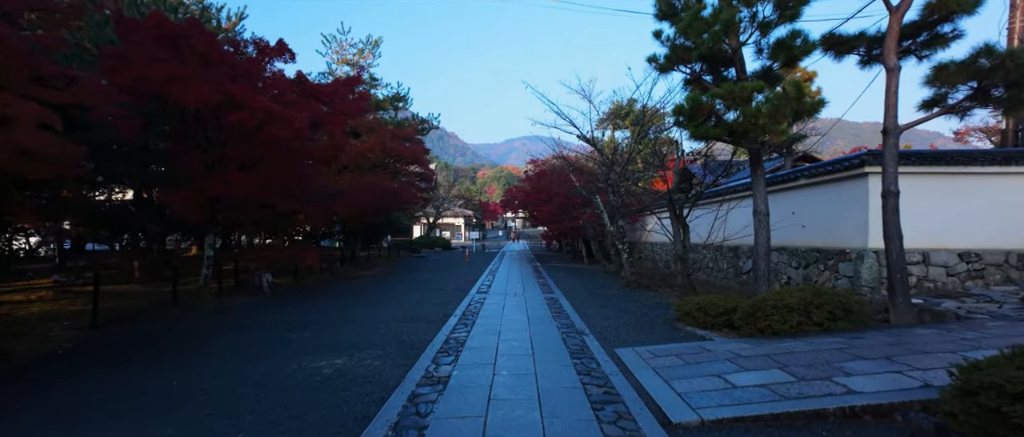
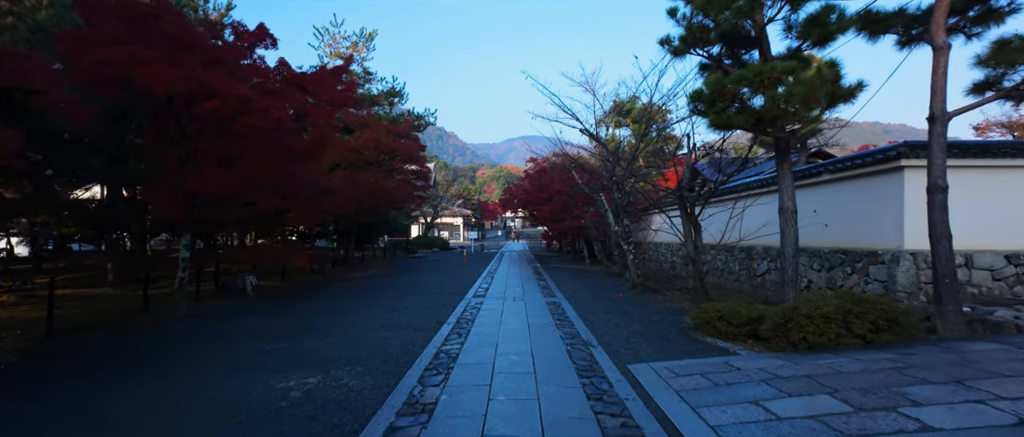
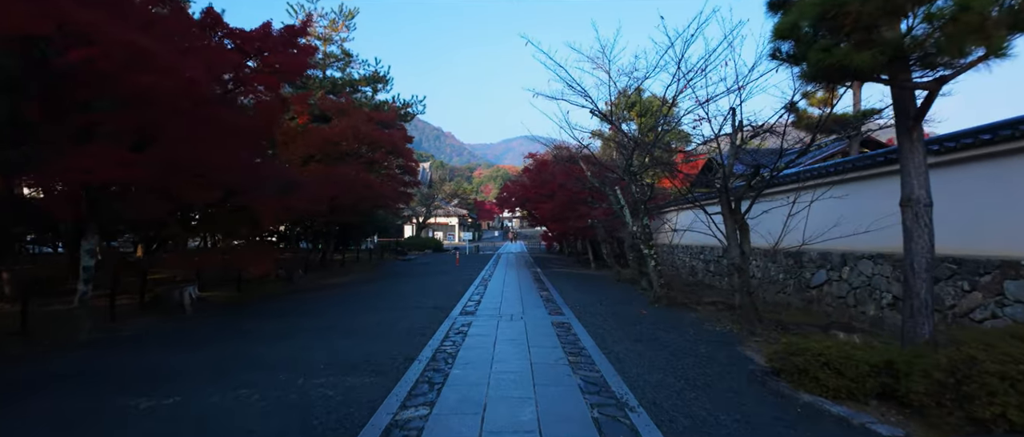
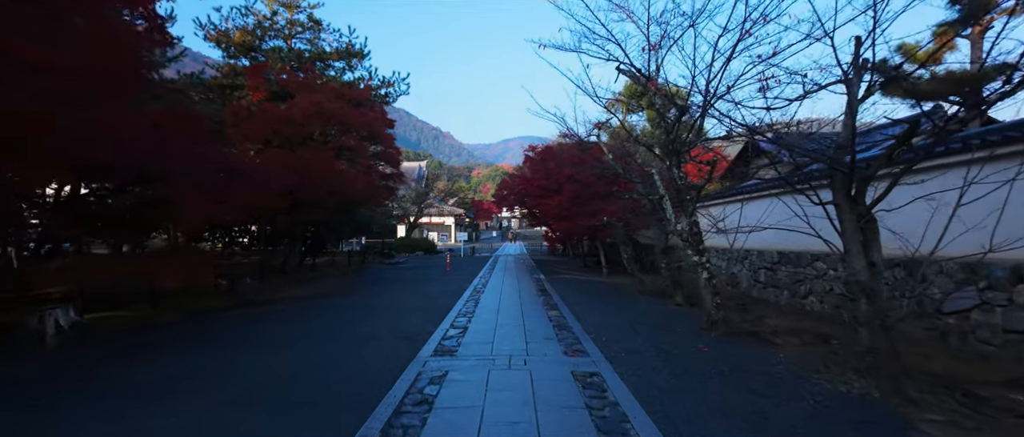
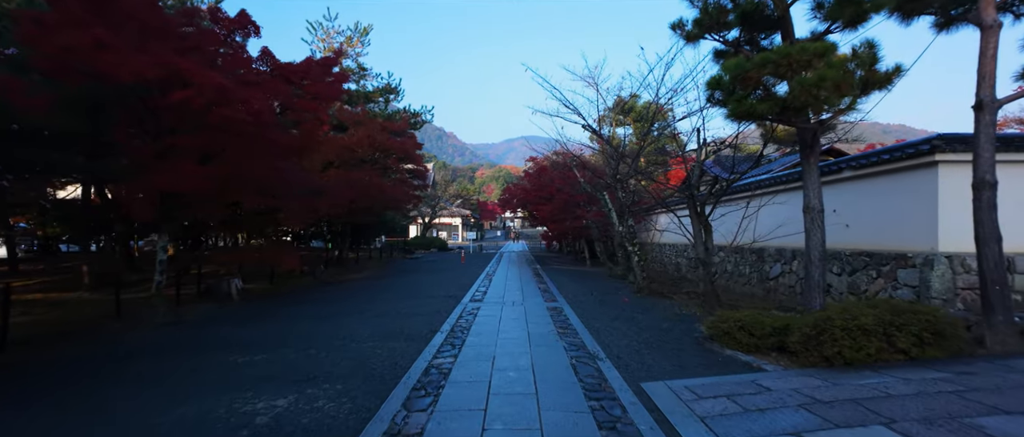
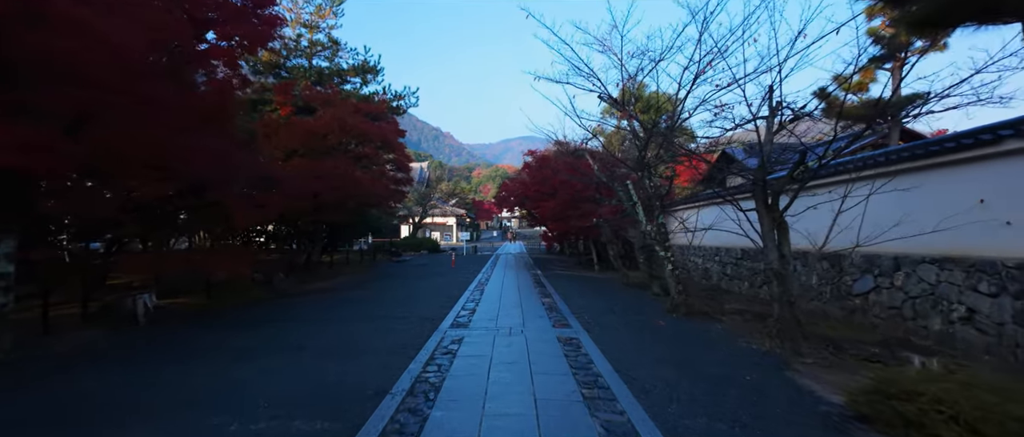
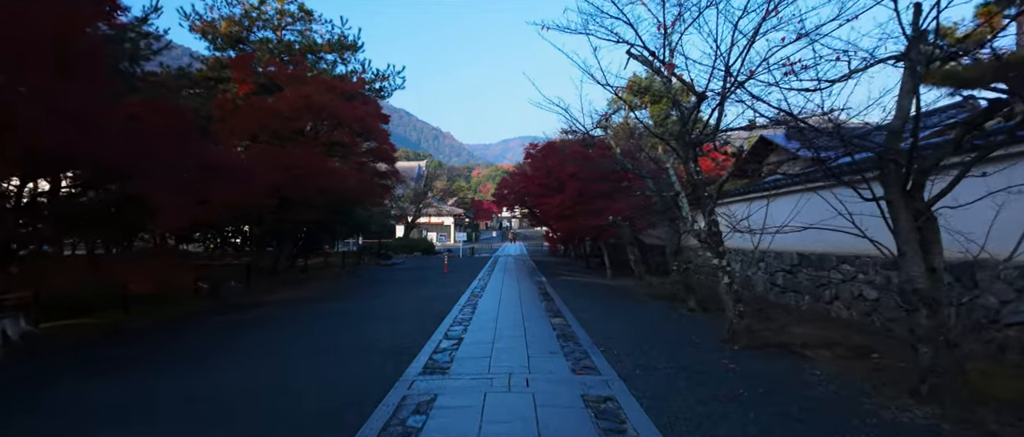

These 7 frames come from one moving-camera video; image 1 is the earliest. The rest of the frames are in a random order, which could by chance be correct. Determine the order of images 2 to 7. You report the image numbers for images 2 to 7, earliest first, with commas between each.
2, 5, 3, 6, 4, 7
